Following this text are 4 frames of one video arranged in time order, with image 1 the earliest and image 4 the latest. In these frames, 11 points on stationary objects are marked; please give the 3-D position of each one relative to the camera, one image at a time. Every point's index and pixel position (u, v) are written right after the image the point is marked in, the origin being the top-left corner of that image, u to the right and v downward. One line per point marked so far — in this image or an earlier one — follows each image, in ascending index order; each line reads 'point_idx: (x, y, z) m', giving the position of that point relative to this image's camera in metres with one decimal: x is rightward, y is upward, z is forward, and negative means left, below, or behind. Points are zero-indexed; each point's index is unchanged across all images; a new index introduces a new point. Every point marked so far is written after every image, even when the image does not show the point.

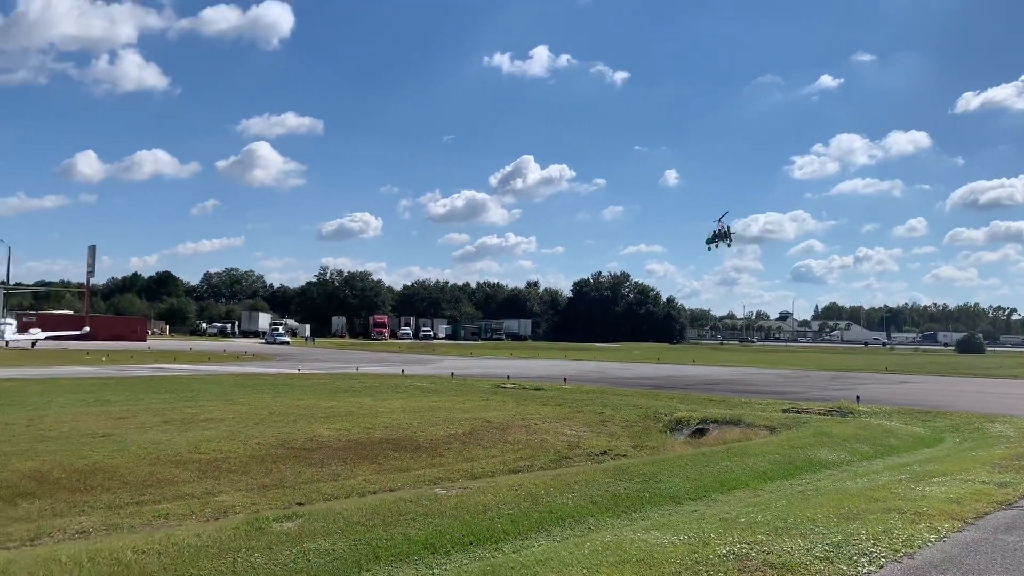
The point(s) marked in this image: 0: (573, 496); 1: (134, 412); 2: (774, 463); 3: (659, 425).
0: (+0.6, -2.1, +8.9) m
1: (-7.2, -2.4, +17.1) m
2: (+3.5, -2.4, +12.0) m
3: (+3.2, -3.0, +19.2) m
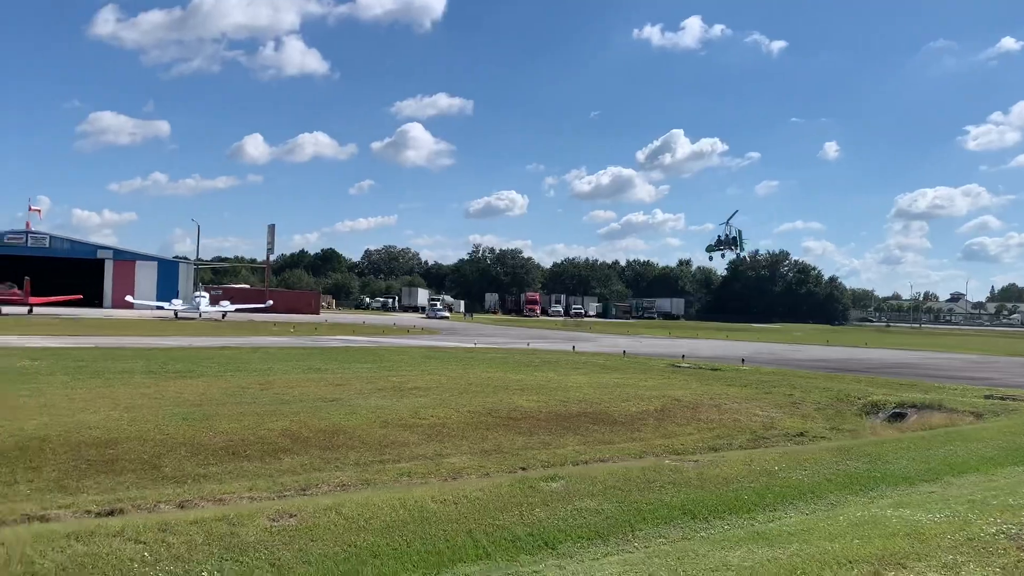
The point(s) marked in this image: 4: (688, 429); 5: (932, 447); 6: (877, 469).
0: (+3.0, -1.9, +9.1) m
1: (-3.4, -1.9, +18.5) m
2: (+6.4, -2.1, +11.6) m
3: (+7.2, -2.5, +18.8) m
4: (+3.1, -2.5, +15.7) m
5: (+5.4, -2.1, +11.5) m
6: (+3.9, -2.0, +9.6) m
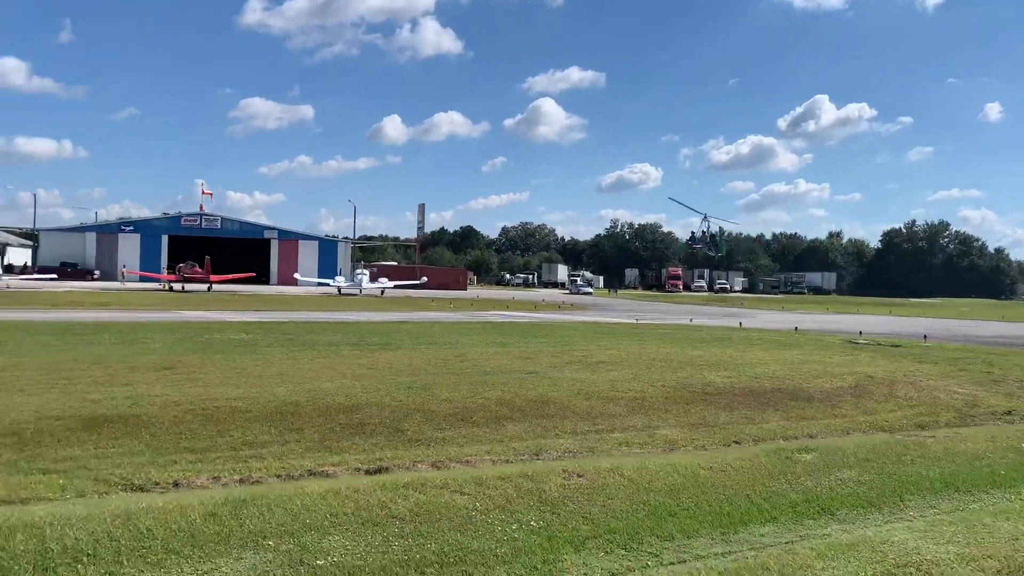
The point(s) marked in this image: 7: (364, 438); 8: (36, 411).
0: (+5.4, -1.6, +8.9) m
1: (+0.5, -1.4, +19.2) m
2: (+9.2, -1.8, +11.0) m
3: (+11.1, -2.0, +17.9) m
4: (+6.6, -2.1, +15.5) m
5: (+8.2, -1.7, +11.0) m
6: (+6.5, -1.7, +9.3) m
7: (-1.8, -1.8, +11.0) m
8: (-6.0, -1.5, +11.2) m
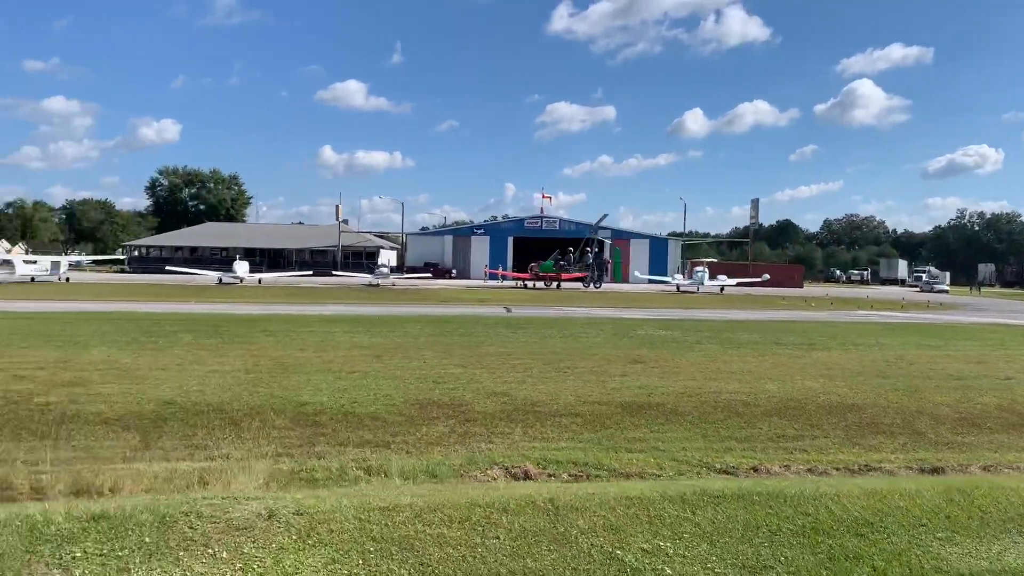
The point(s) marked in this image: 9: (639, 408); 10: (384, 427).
0: (+10.9, -1.7, +6.9) m
1: (+9.7, -1.4, +18.2) m
2: (+15.1, -1.8, +7.5) m
3: (+19.3, -2.0, +13.5) m
4: (+14.2, -2.1, +12.7) m
5: (+14.2, -1.8, +7.9) m
6: (+12.0, -1.7, +6.9) m
7: (+4.7, -1.9, +11.2) m
8: (+0.9, -1.6, +12.8) m
9: (+1.7, -1.6, +12.2) m
10: (-1.6, -1.7, +11.0) m
